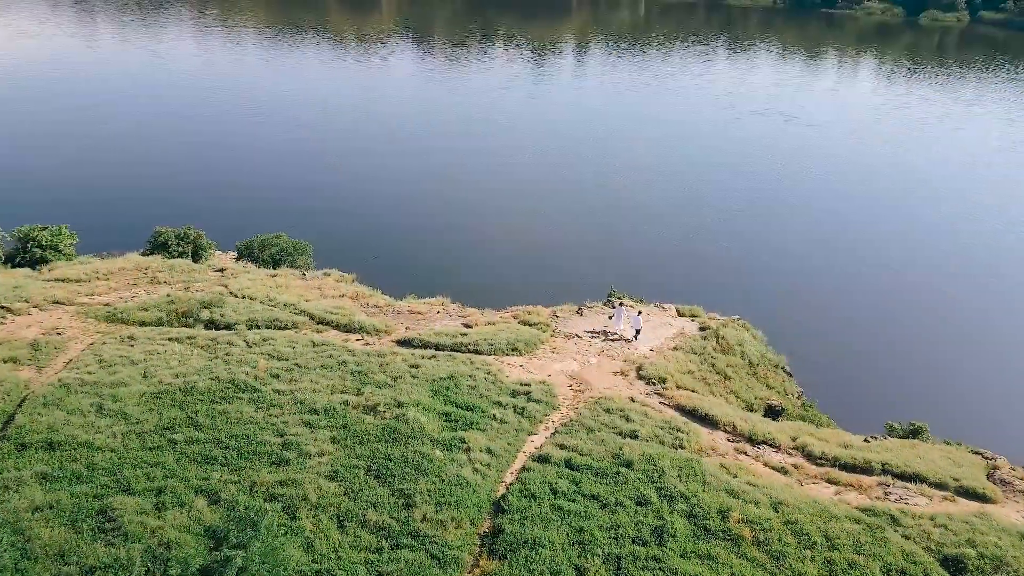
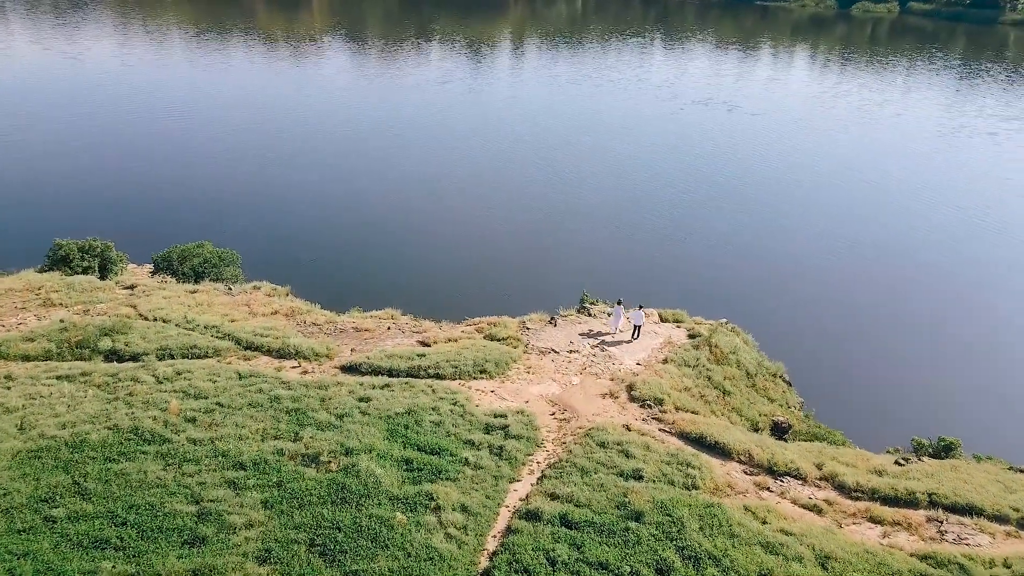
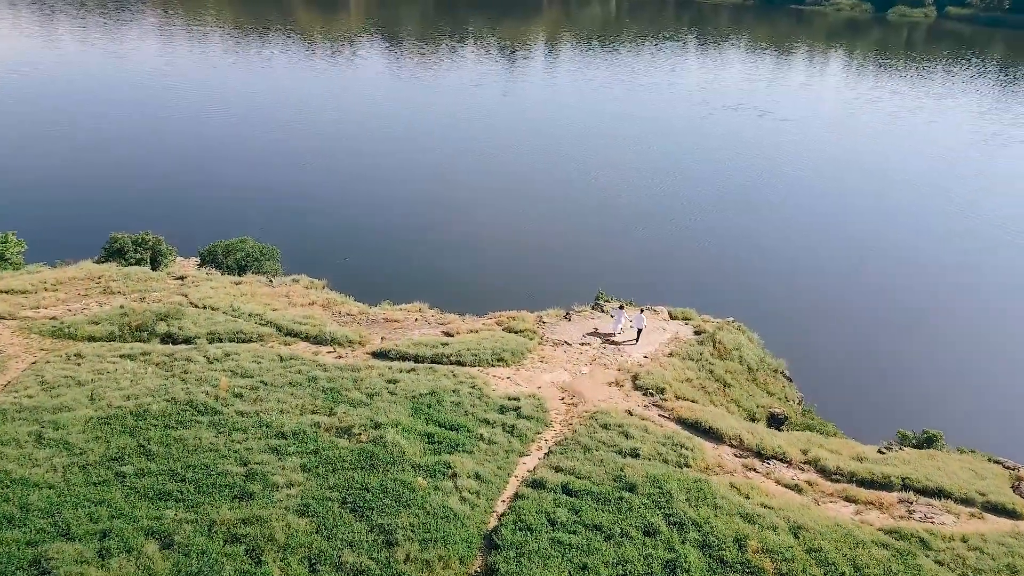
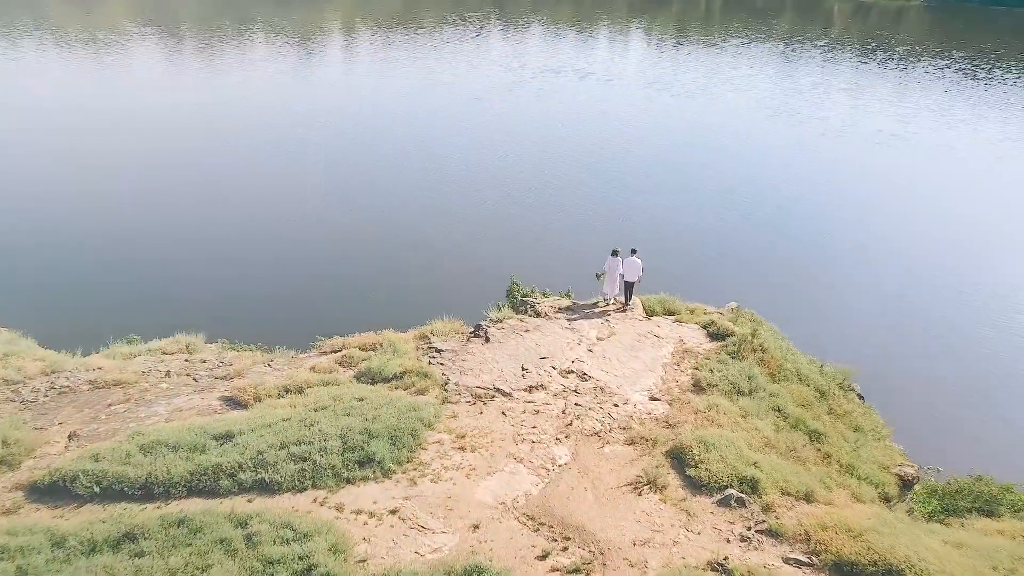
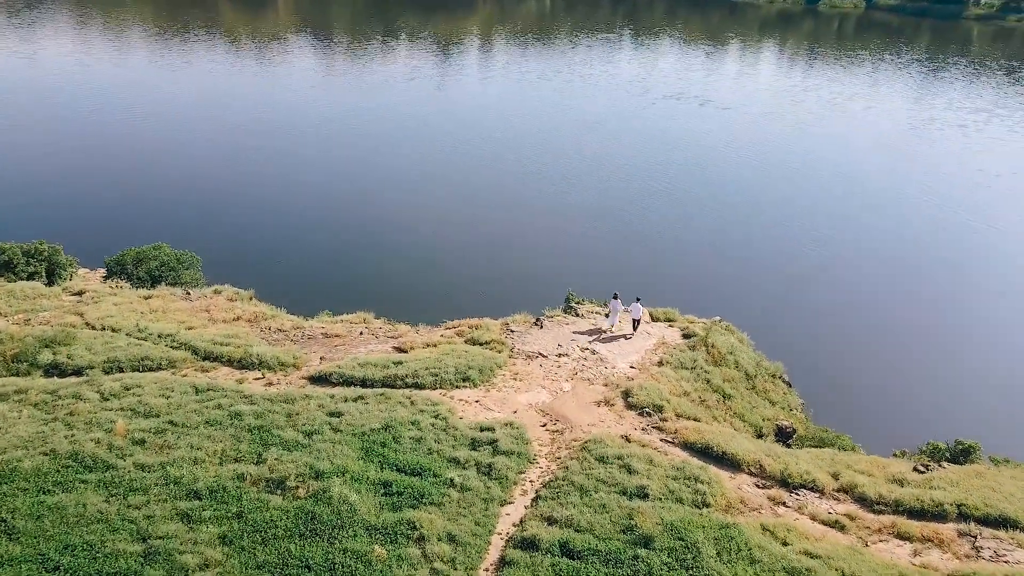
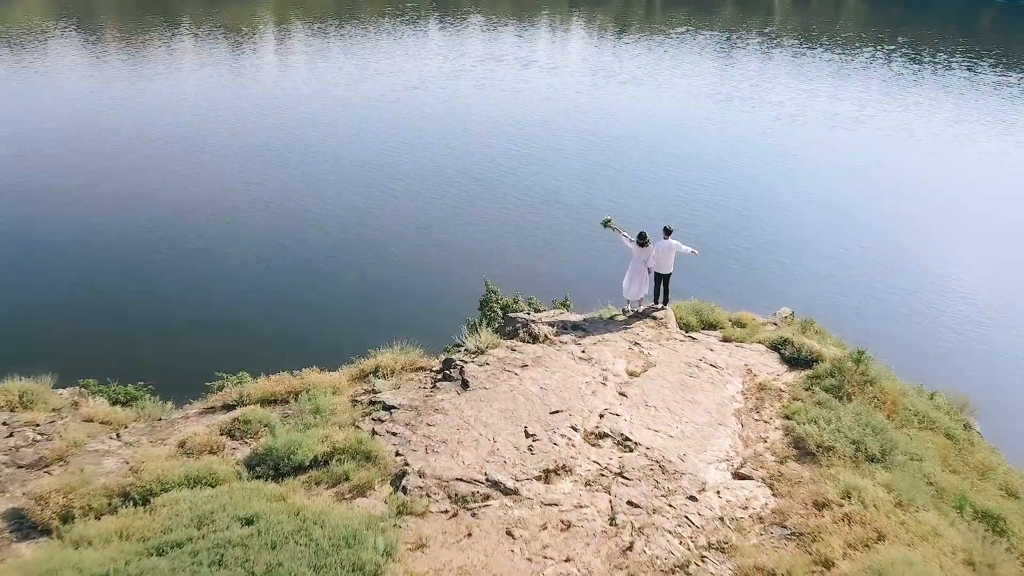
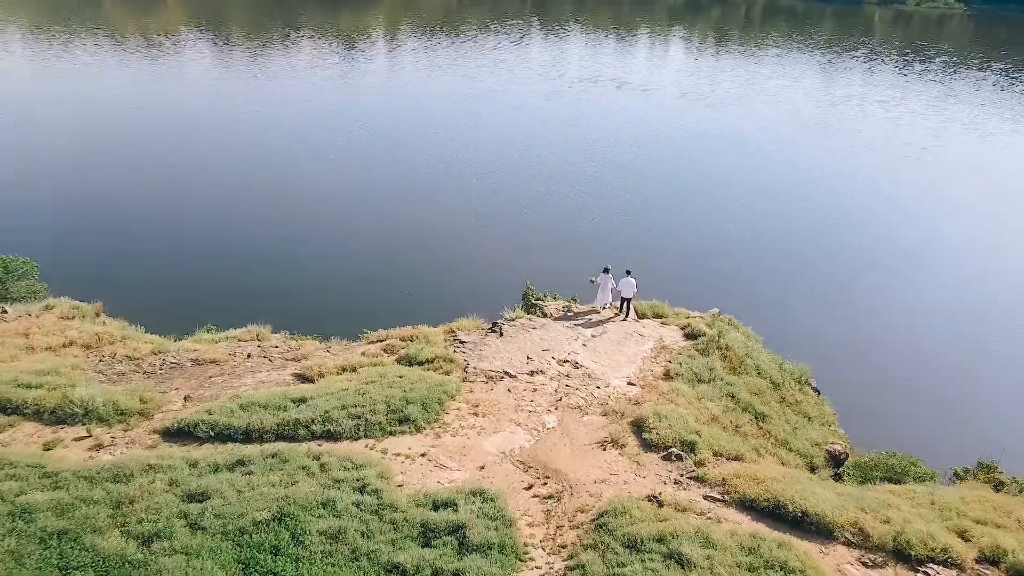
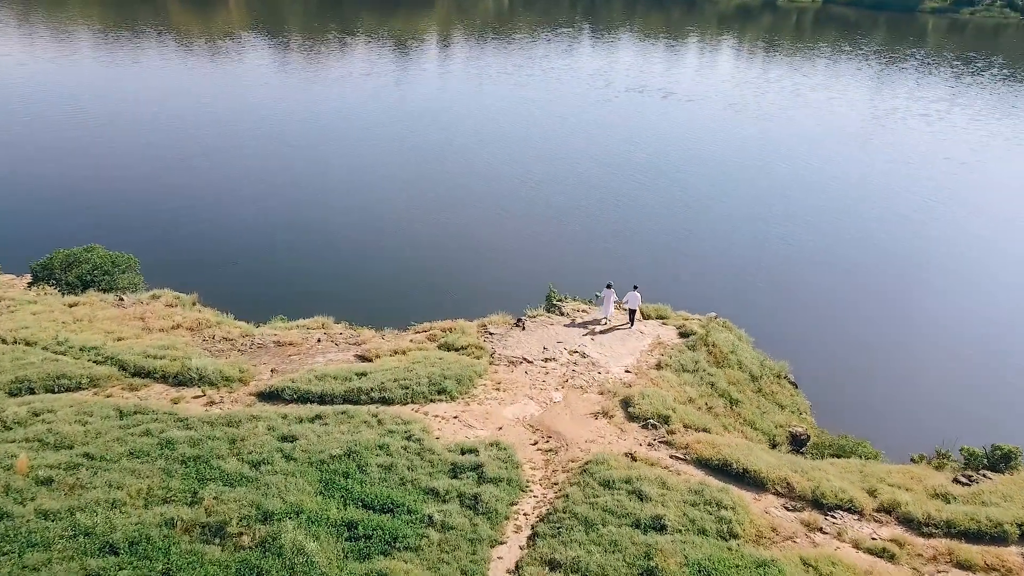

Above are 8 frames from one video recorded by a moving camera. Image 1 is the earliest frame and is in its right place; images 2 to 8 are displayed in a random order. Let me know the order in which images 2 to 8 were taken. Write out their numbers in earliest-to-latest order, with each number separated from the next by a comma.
3, 2, 5, 8, 7, 4, 6
